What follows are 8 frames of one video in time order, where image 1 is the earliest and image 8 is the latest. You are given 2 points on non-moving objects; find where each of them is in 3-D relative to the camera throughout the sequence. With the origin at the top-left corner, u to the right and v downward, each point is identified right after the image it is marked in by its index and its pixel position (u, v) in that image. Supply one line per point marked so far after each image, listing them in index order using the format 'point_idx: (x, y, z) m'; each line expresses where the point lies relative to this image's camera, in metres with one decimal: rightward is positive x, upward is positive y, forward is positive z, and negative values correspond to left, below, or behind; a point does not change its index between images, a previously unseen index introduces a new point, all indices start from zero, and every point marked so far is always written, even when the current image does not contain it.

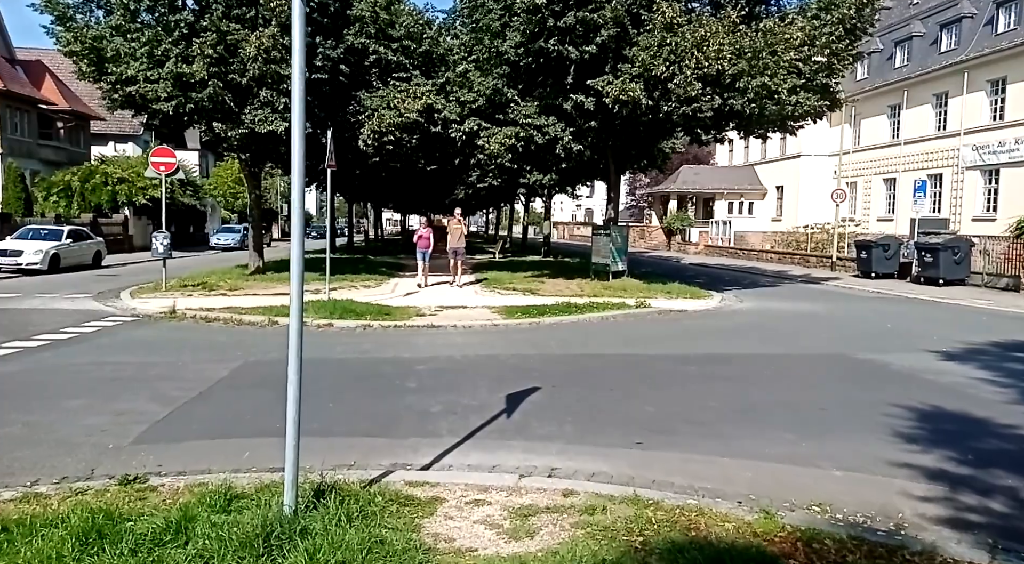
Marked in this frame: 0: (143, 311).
0: (-7.3, -0.6, +16.1) m
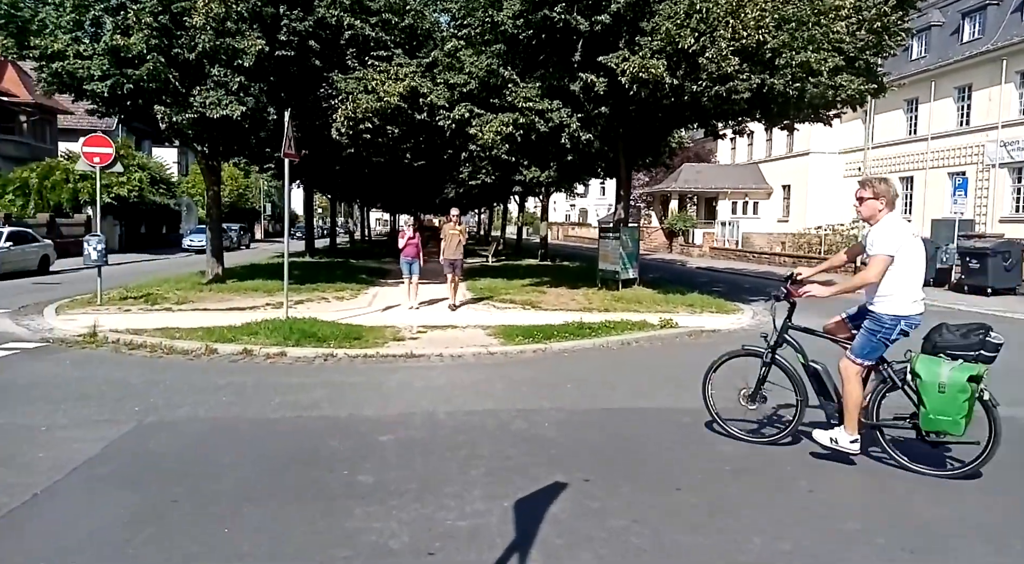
0: (-7.3, -0.8, +13.2) m
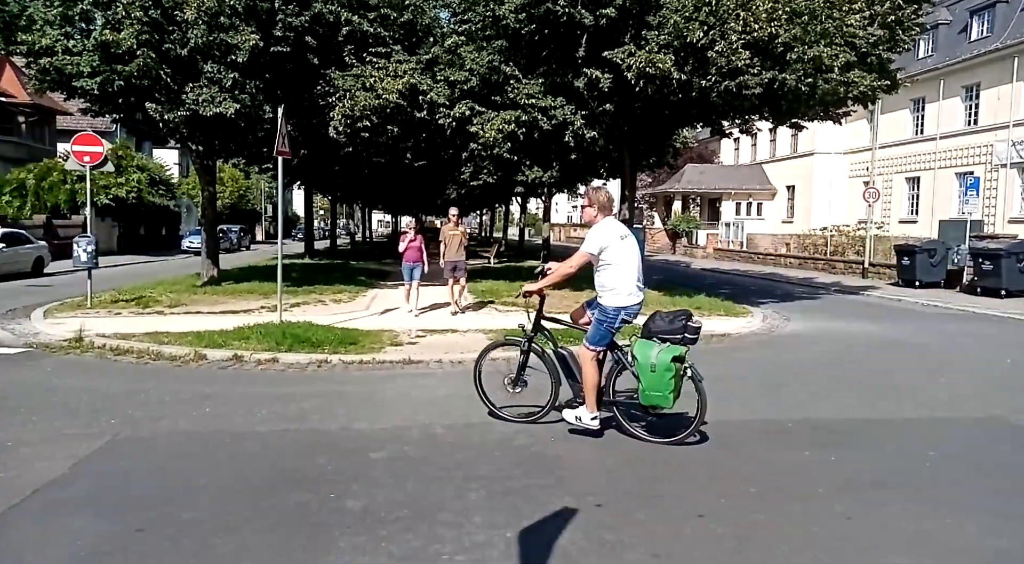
0: (-7.3, -0.9, +12.7) m
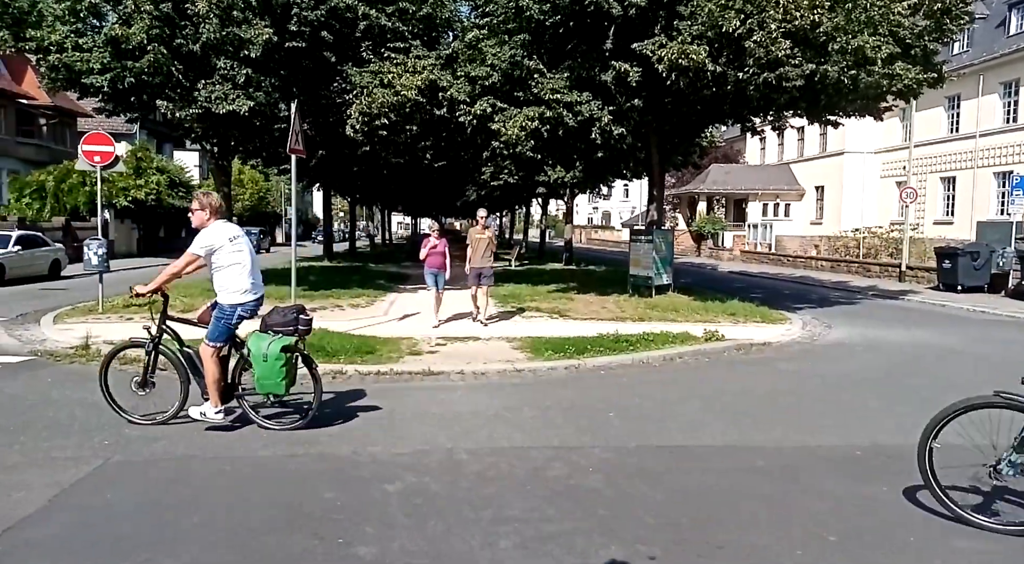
0: (-6.9, -0.9, +12.2) m
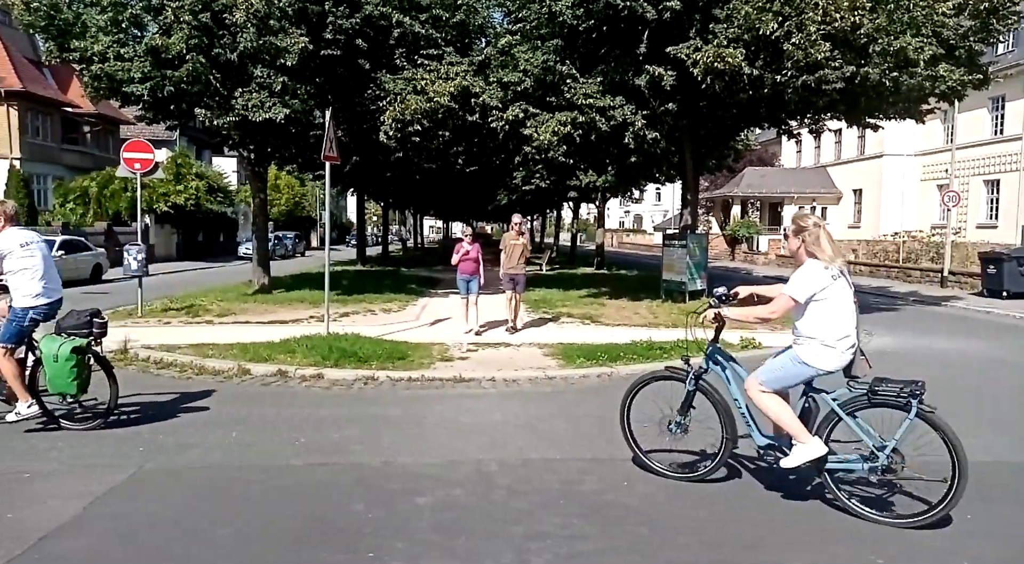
0: (-6.4, -1.0, +12.4) m
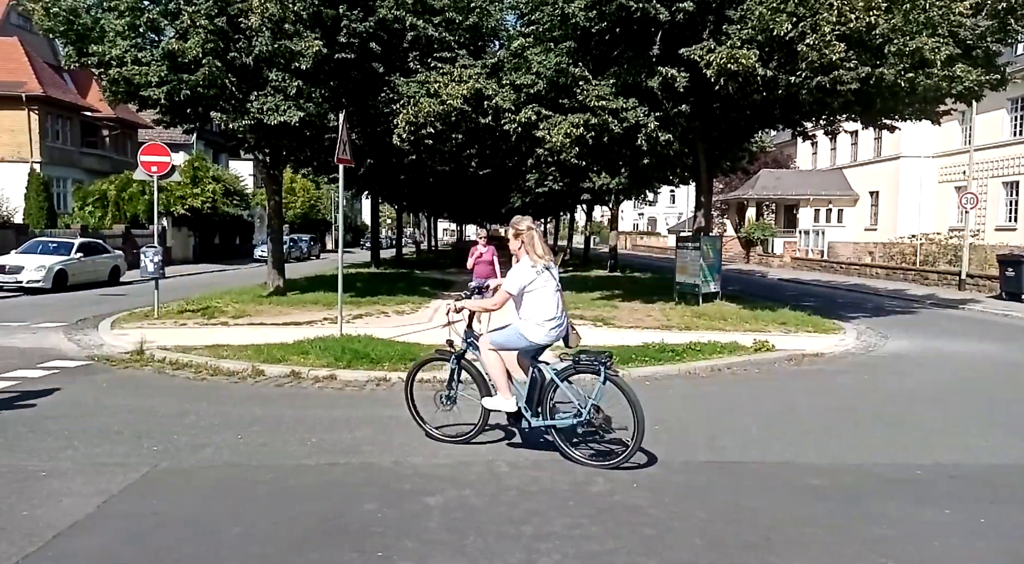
0: (-6.2, -1.0, +12.6) m
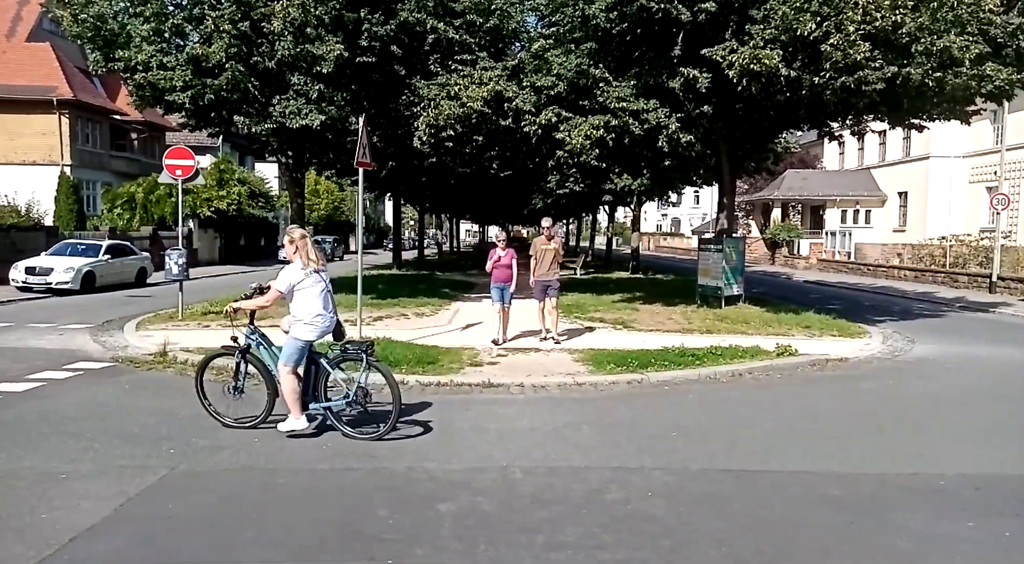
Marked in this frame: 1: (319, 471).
0: (-5.9, -1.1, +12.7) m
1: (-1.4, -1.4, +6.0) m
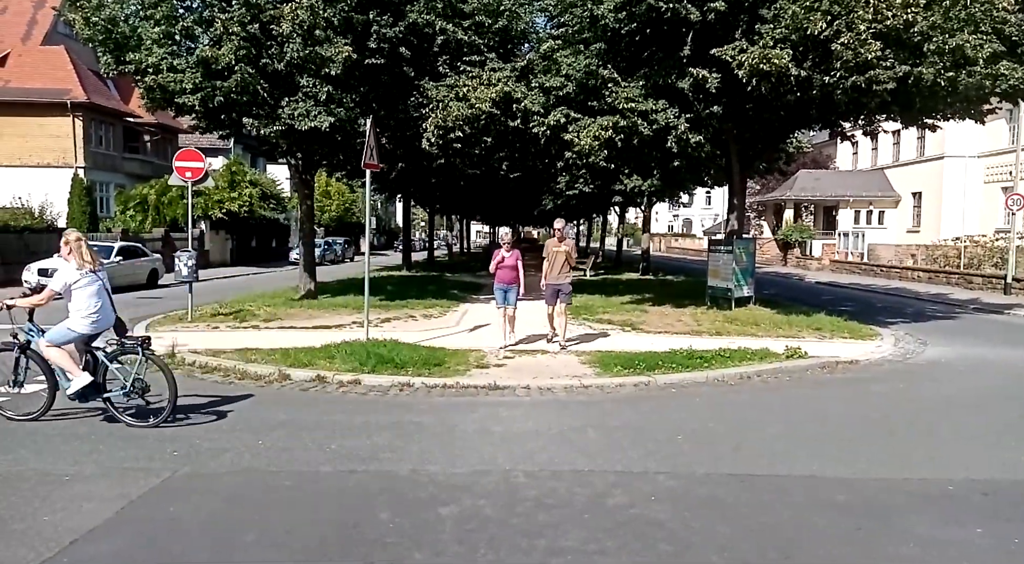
0: (-5.8, -1.1, +12.7) m
1: (-1.4, -1.4, +6.0) m
